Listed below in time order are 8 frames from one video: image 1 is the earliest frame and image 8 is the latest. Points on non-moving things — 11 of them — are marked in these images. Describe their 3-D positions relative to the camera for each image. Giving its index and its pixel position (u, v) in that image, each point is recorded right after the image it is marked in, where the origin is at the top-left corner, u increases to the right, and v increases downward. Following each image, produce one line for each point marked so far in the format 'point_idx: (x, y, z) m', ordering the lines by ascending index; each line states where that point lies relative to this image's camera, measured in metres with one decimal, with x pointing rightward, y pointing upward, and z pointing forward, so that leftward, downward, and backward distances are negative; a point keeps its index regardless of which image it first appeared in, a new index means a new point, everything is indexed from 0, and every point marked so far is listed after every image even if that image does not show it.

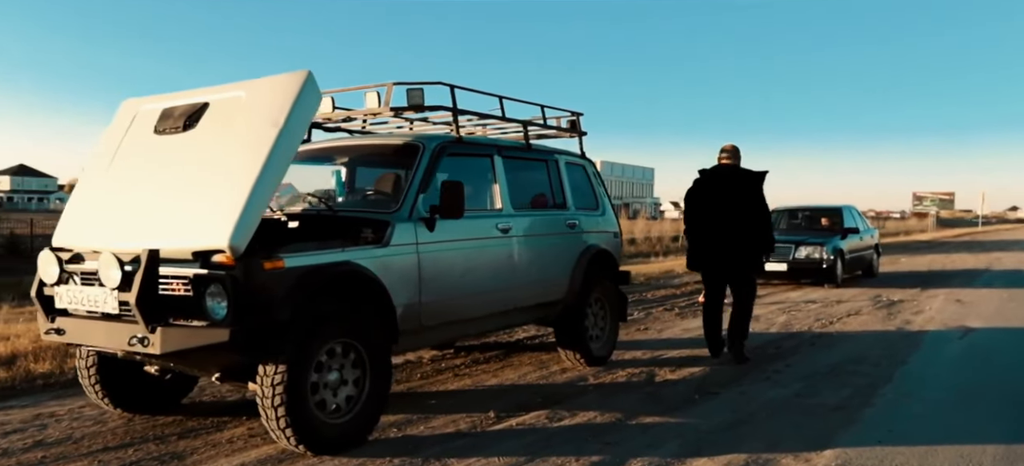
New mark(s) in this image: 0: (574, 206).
0: (+0.6, +0.2, +7.2) m
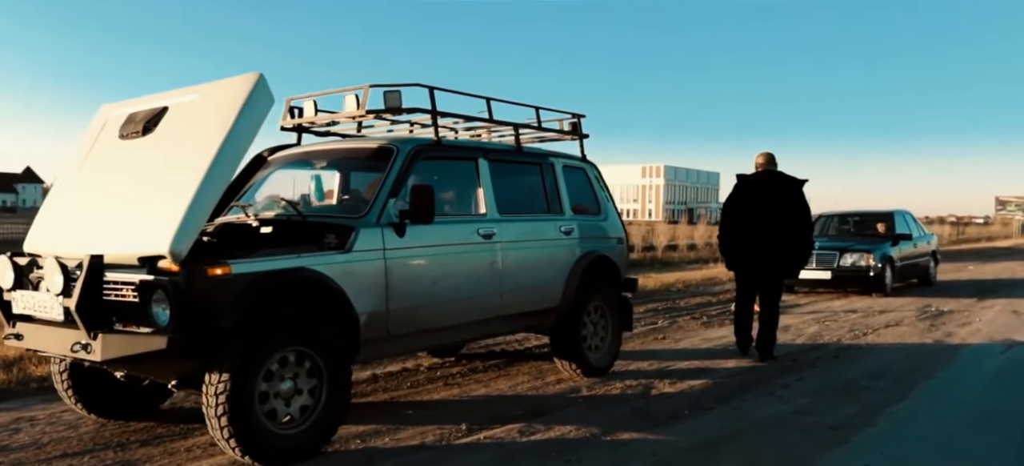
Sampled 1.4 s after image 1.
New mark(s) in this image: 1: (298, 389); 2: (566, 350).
0: (+0.5, +0.2, +6.9) m
1: (-1.2, -0.9, +4.5) m
2: (+0.5, -1.0, +6.8) m
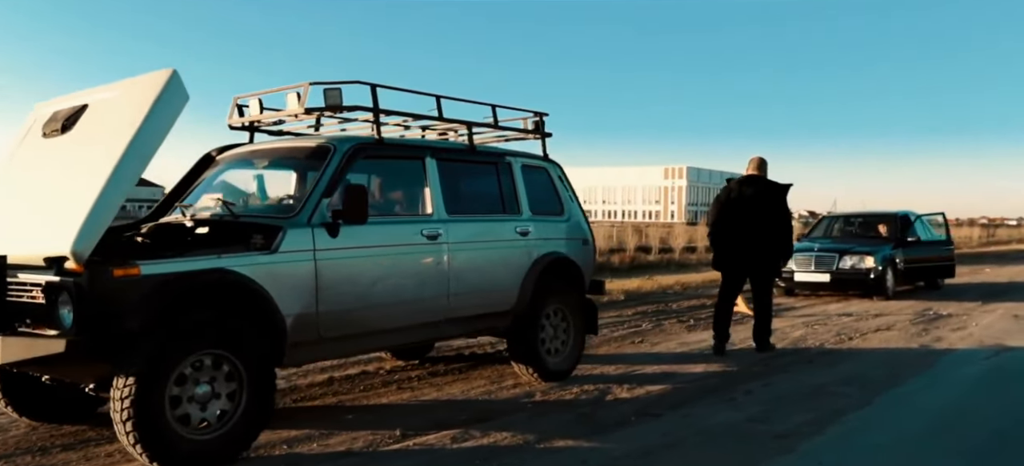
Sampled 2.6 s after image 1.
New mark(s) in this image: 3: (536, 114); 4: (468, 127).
0: (+0.2, +0.2, +6.8) m
1: (-1.6, -0.9, +4.3) m
2: (+0.1, -1.0, +6.6) m
3: (+0.2, +1.1, +7.3) m
4: (-0.4, +0.9, +6.8) m
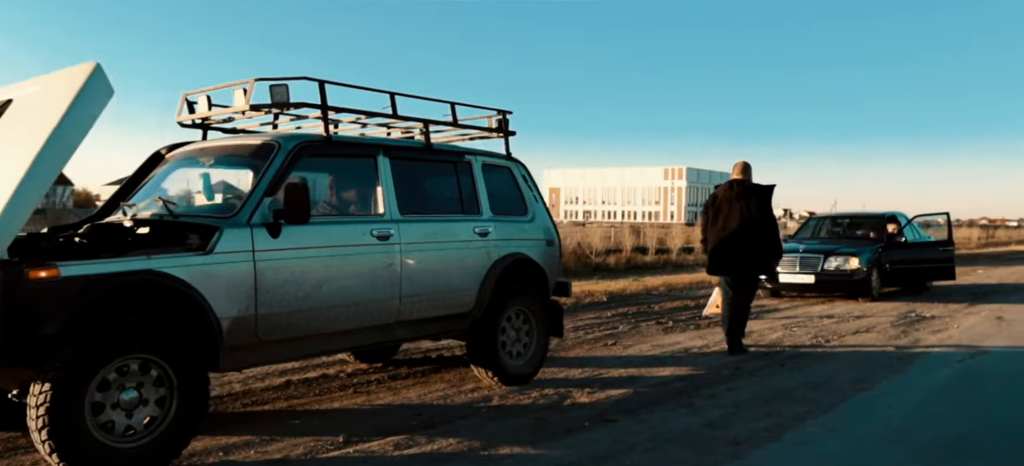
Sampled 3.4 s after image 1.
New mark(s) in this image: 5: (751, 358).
0: (-0.2, +0.2, +6.6) m
1: (-1.9, -0.9, +4.2) m
2: (-0.2, -1.0, +6.5) m
3: (-0.1, +1.1, +7.2) m
4: (-0.7, +0.9, +6.7) m
5: (+2.4, -1.3, +8.0) m
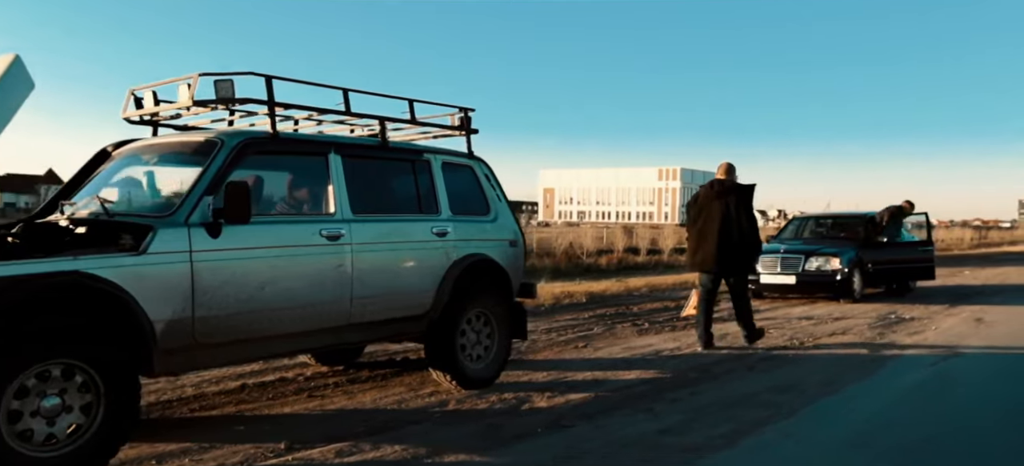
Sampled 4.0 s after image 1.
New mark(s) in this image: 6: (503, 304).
0: (-0.5, +0.2, +6.5) m
1: (-2.2, -0.9, +4.0) m
2: (-0.6, -1.0, +6.3) m
3: (-0.4, +1.1, +7.0) m
4: (-1.0, +0.9, +6.5) m
5: (+2.1, -1.3, +7.9) m
6: (-0.1, -0.6, +6.9) m
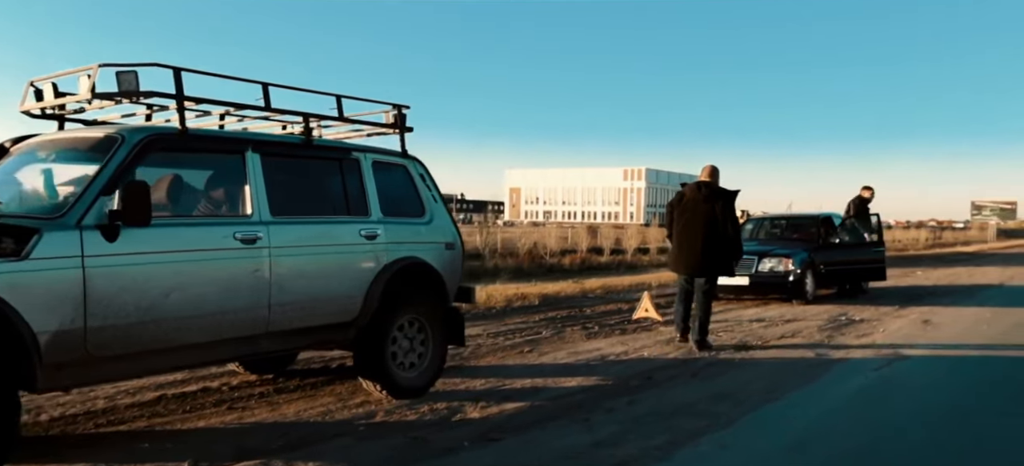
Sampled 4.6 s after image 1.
0: (-1.0, +0.1, +6.2) m
1: (-2.6, -0.9, +3.7) m
2: (-1.1, -1.0, +6.0) m
3: (-1.0, +1.1, +6.7) m
4: (-1.5, +0.9, +6.2) m
5: (+1.5, -1.3, +7.7) m
6: (-0.6, -0.6, +6.6) m
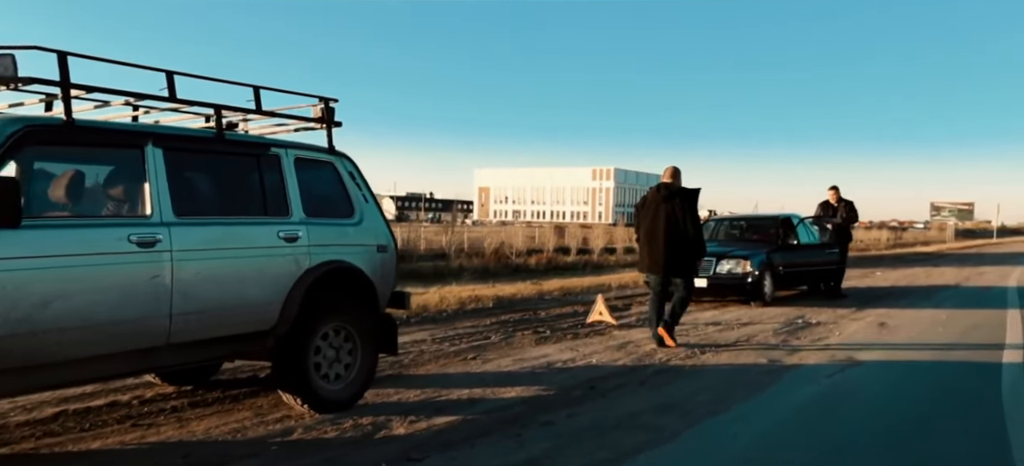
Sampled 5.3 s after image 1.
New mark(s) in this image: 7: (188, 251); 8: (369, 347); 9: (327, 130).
0: (-1.5, +0.1, +5.8) m
1: (-3.0, -0.9, +3.2) m
2: (-1.6, -1.0, +5.6) m
3: (-1.5, +1.1, +6.3) m
4: (-2.0, +0.9, +5.7) m
5: (+0.9, -1.3, +7.4) m
6: (-1.1, -0.6, +6.2) m
7: (-2.0, -0.1, +4.9) m
8: (-1.1, -0.9, +6.1) m
9: (-1.4, +0.8, +6.2) m
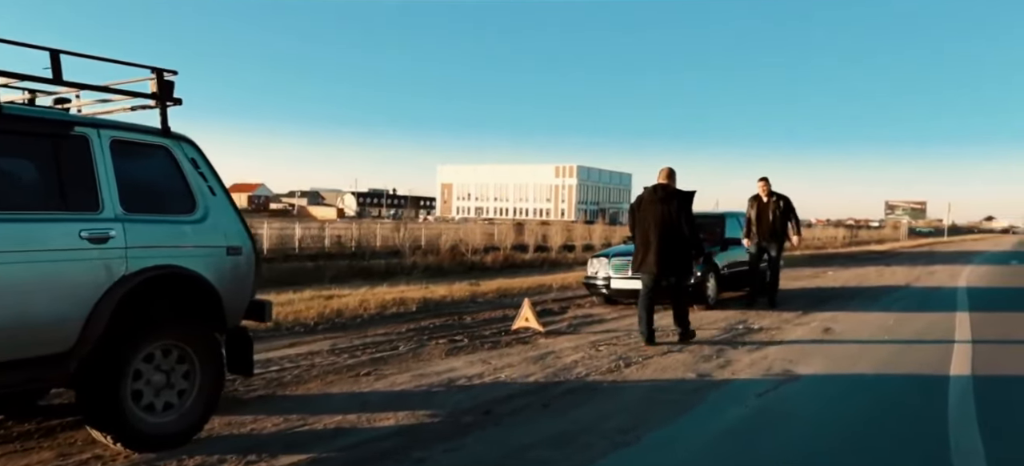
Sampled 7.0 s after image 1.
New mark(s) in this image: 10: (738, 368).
0: (-2.3, +0.1, +4.7) m
1: (-3.7, -0.9, +2.1) m
2: (-2.3, -1.0, +4.5) m
3: (-2.3, +1.1, +5.3) m
4: (-2.8, +0.9, +4.7) m
5: (0.0, -1.3, +6.5) m
6: (-1.9, -0.6, +5.1) m
7: (-2.7, -0.1, +3.8) m
8: (-1.9, -0.9, +5.1) m
9: (-2.2, +0.8, +5.1) m
10: (+2.3, -1.4, +8.0) m
